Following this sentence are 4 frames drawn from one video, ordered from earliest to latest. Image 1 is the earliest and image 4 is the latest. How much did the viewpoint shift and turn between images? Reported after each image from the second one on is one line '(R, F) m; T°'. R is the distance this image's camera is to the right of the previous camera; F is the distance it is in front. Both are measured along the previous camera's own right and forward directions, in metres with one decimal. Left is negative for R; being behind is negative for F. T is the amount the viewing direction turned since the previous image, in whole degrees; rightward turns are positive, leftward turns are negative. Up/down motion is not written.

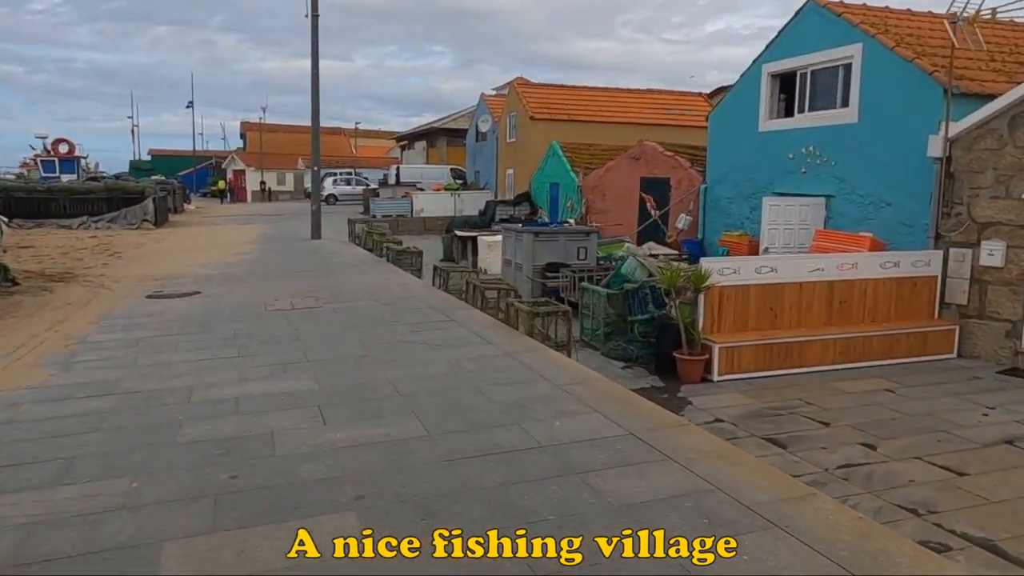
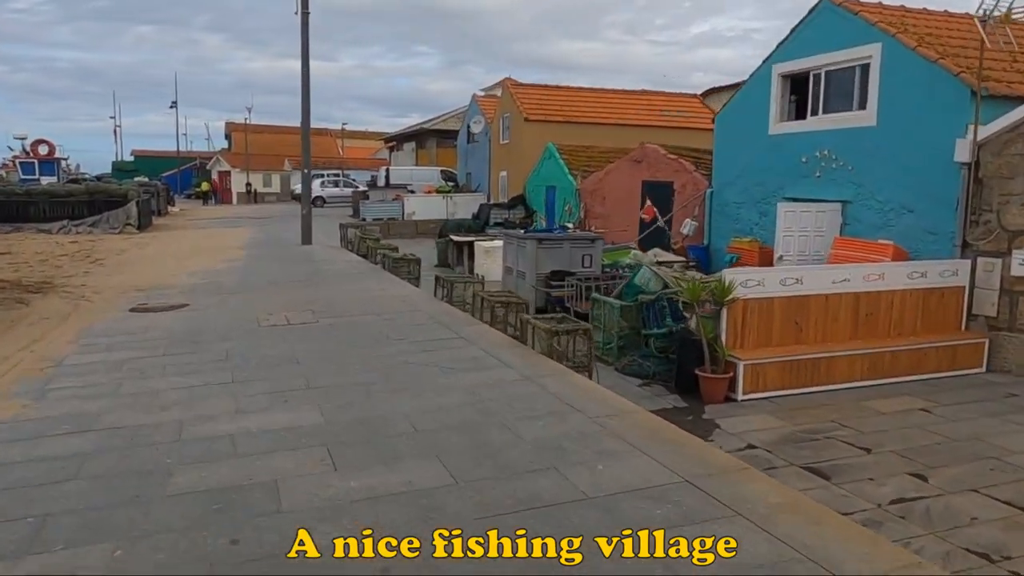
(-0.3, +0.6) m; +1°
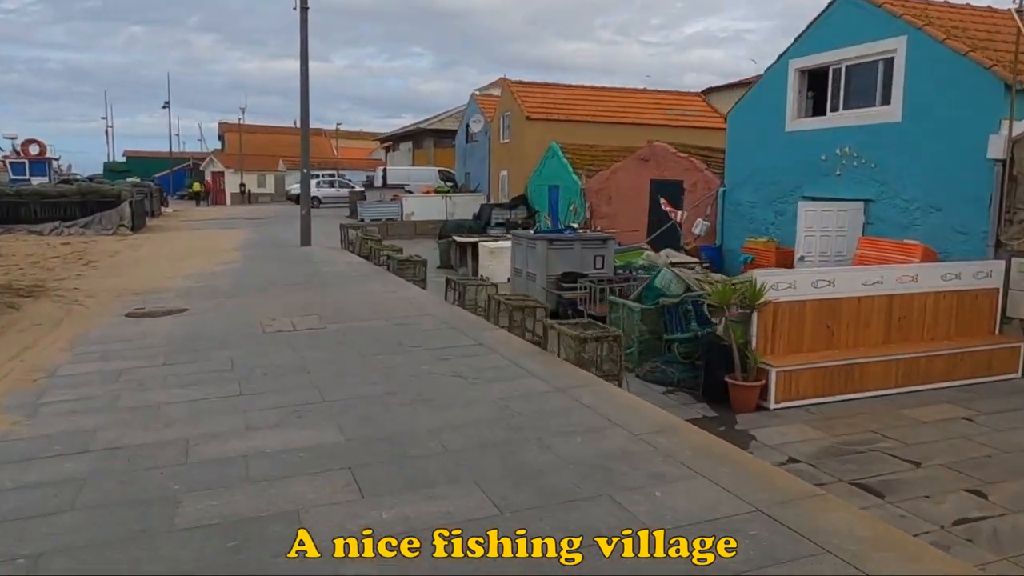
(-0.3, +0.5) m; 0°
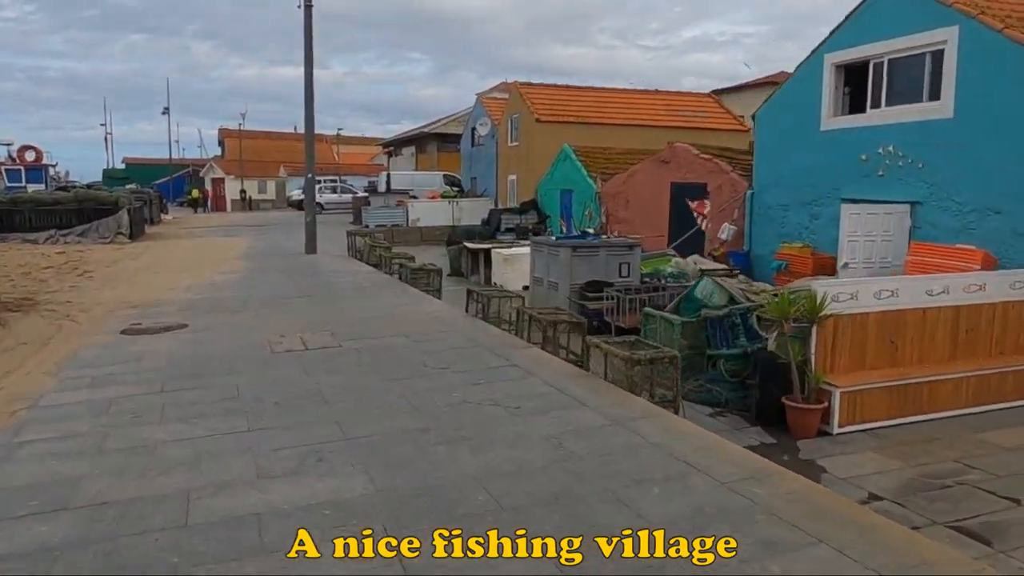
(-0.3, +0.8) m; 0°
